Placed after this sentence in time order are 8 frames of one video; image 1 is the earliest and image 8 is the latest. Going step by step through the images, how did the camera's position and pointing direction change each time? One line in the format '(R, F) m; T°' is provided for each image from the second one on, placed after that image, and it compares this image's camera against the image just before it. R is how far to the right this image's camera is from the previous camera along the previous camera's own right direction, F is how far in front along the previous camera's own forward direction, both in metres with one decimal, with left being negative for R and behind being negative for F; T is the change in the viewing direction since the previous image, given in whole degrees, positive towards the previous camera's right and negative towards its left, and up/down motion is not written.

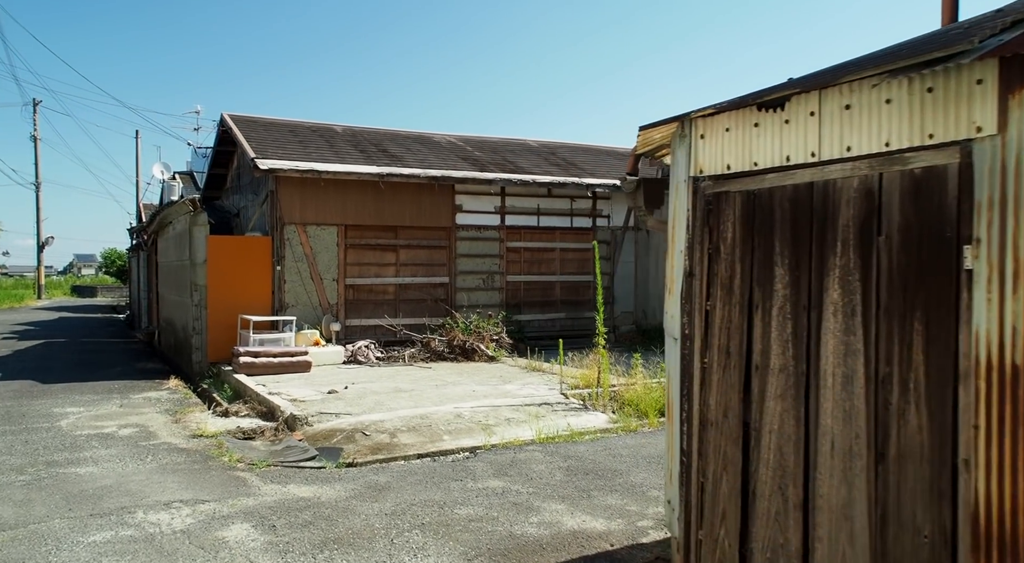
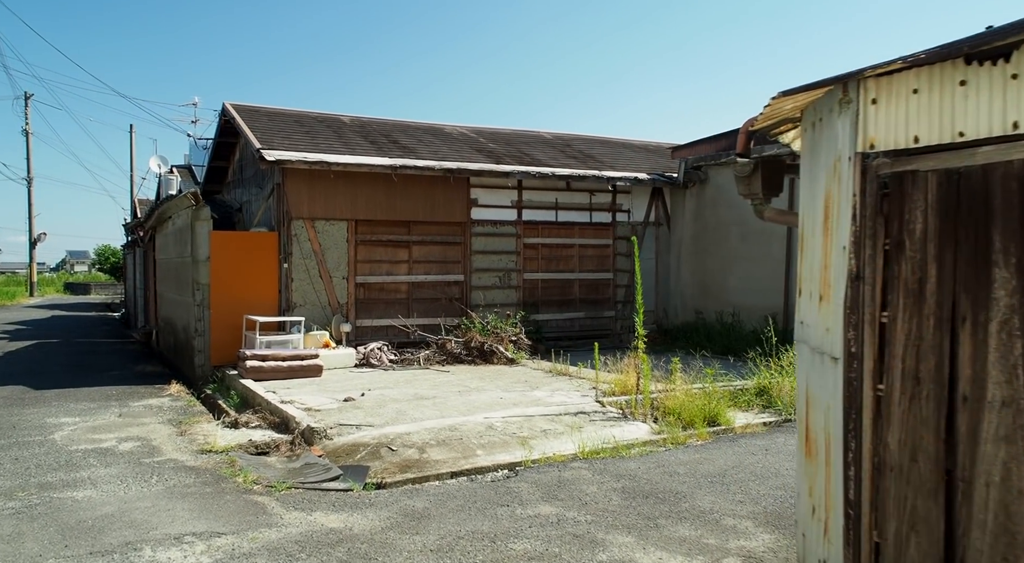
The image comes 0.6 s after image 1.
(-0.3, +0.6) m; 0°
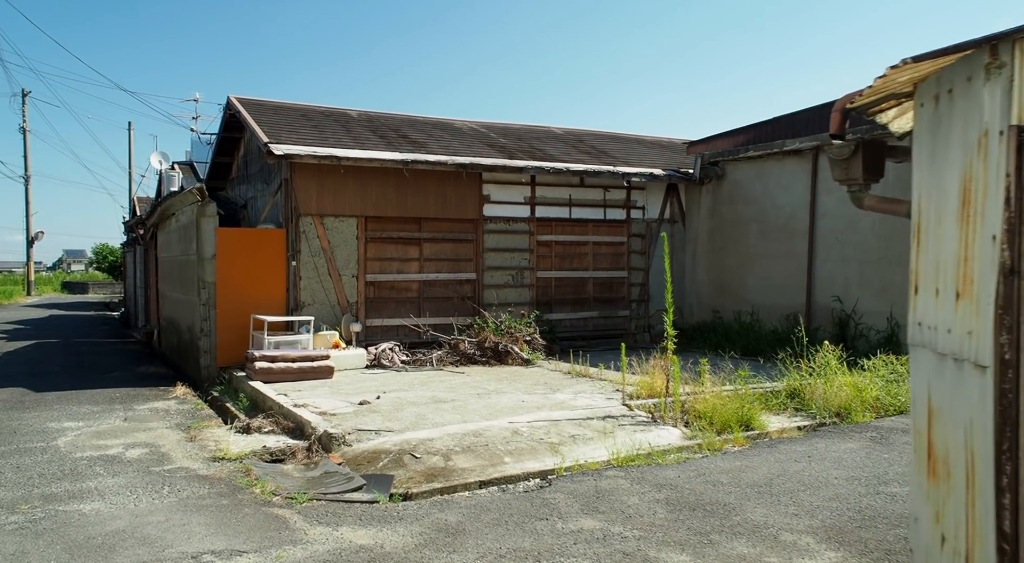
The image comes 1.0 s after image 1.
(-0.2, +0.3) m; 0°
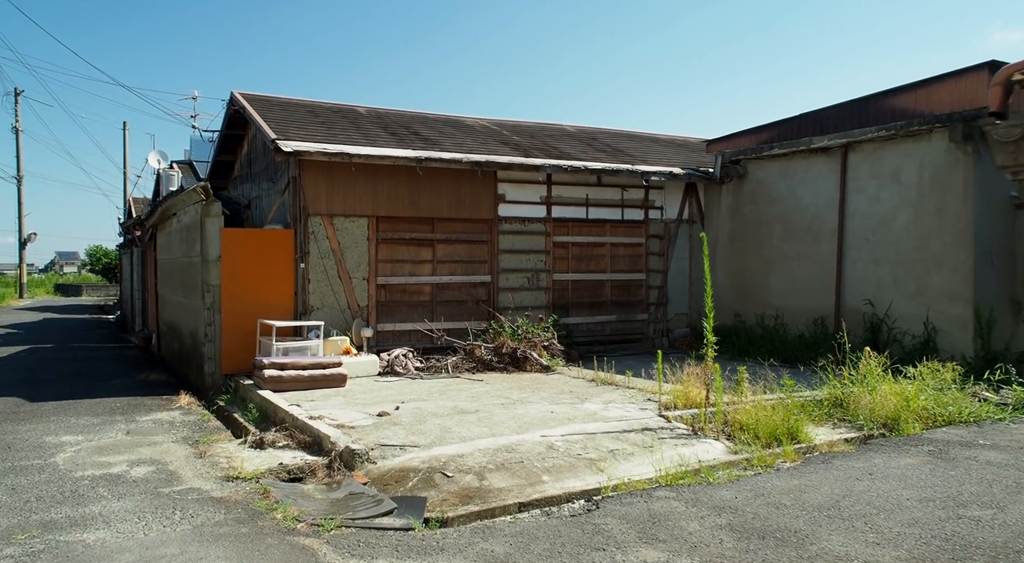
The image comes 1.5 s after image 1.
(-0.3, +0.4) m; 0°
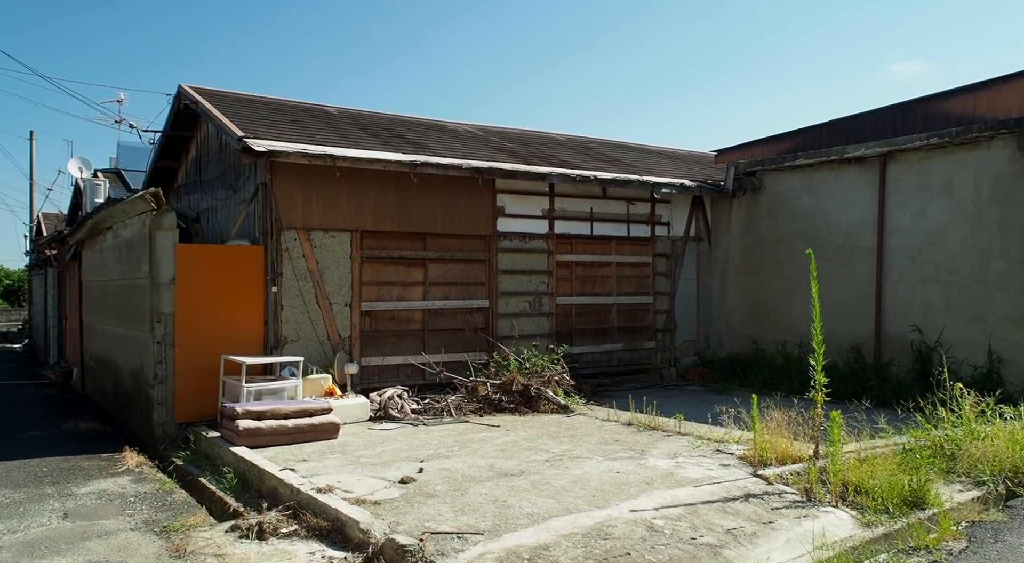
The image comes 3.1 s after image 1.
(-0.9, +1.4) m; +5°
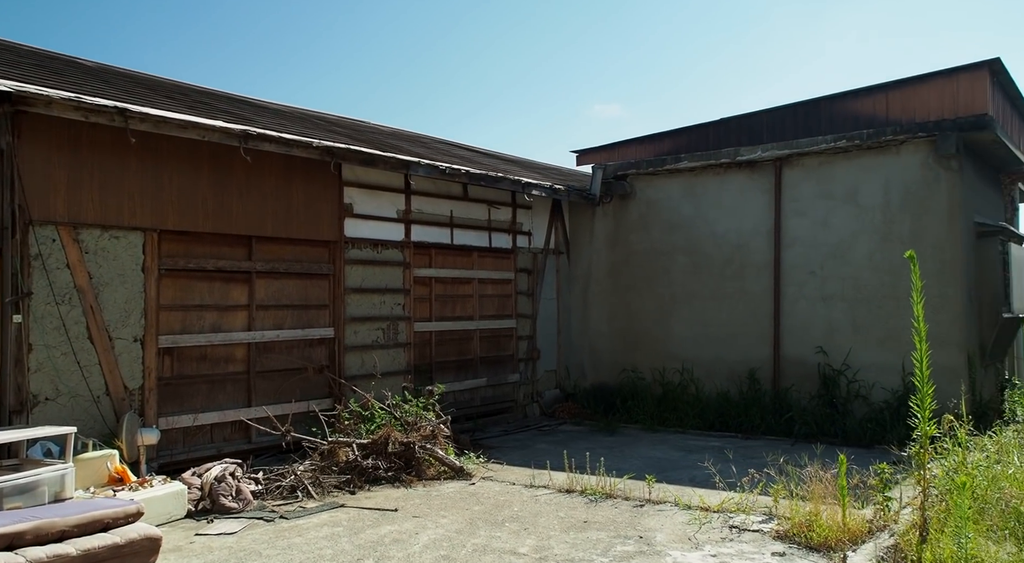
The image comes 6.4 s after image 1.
(-1.1, +2.2) m; +19°
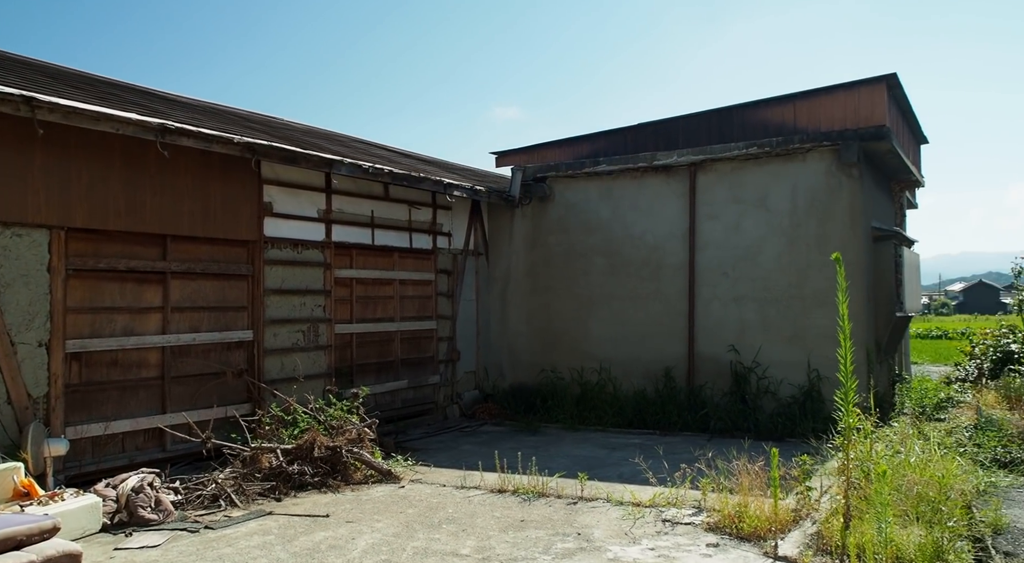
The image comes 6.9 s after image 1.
(-0.2, 0.0) m; +7°
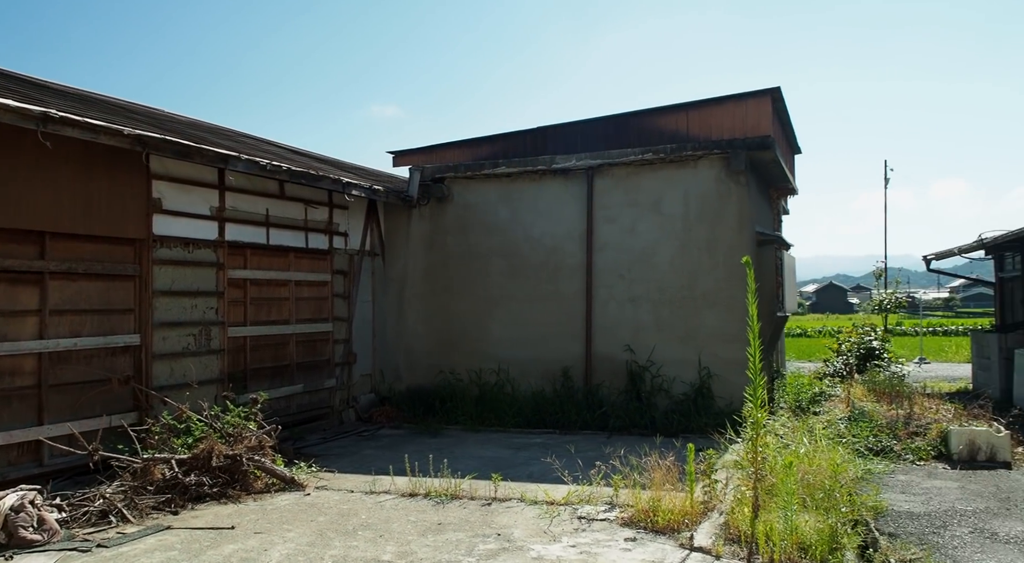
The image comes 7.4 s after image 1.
(-0.2, 0.0) m; +9°
